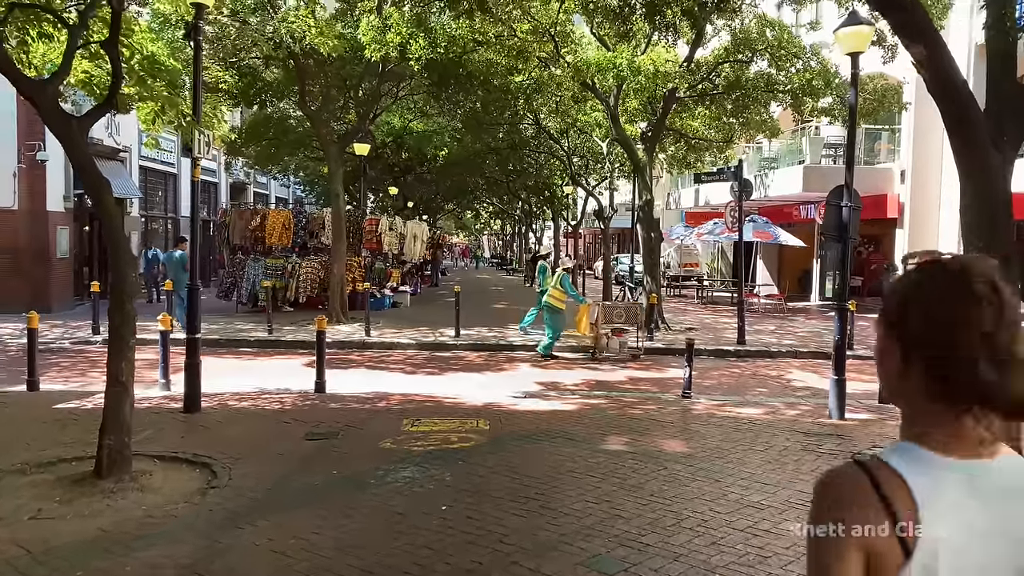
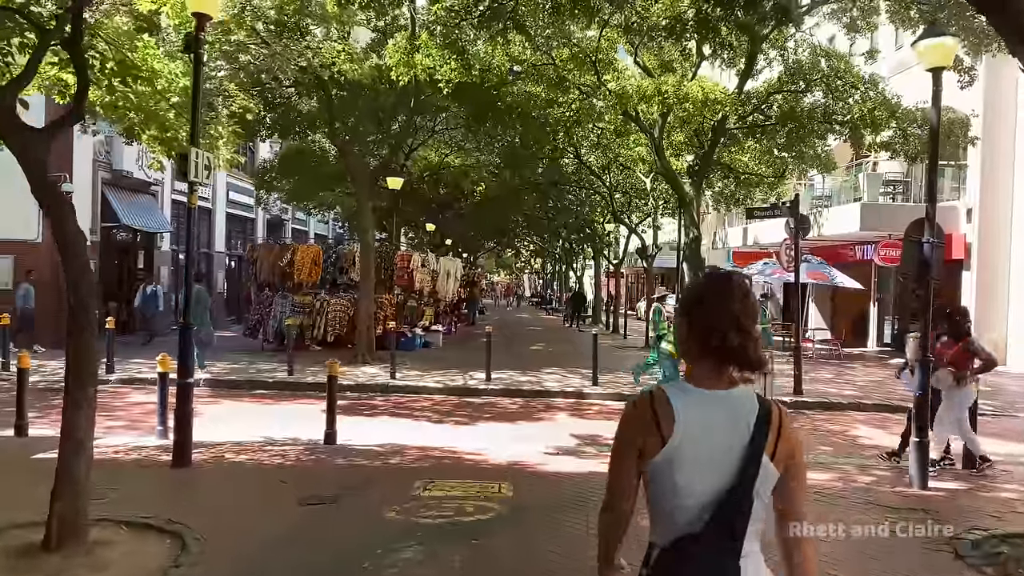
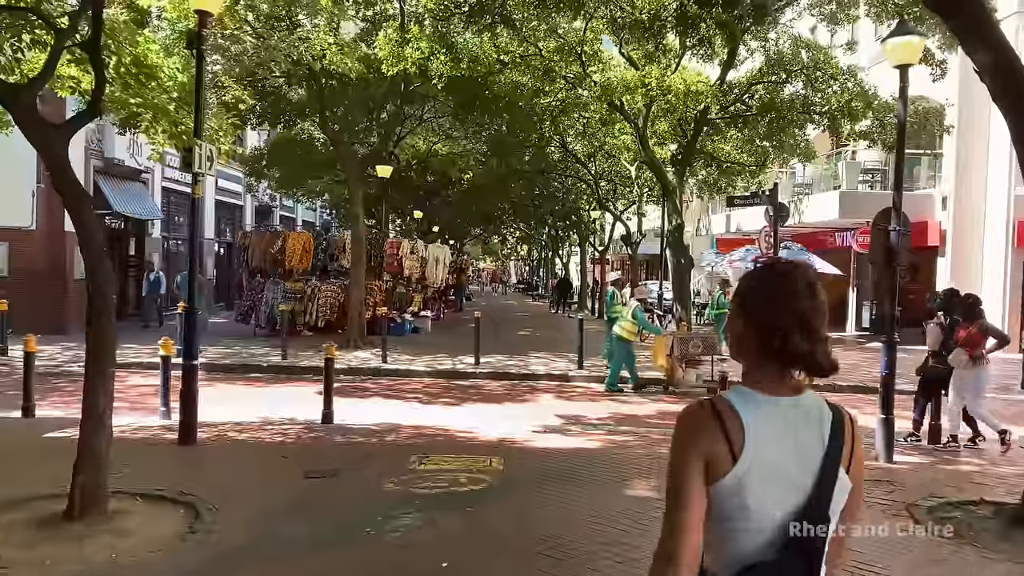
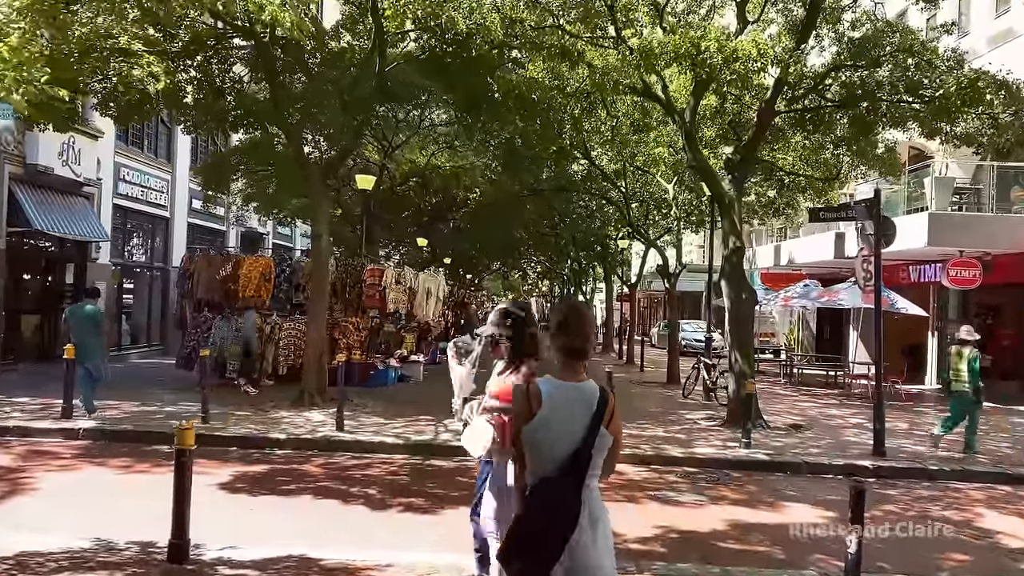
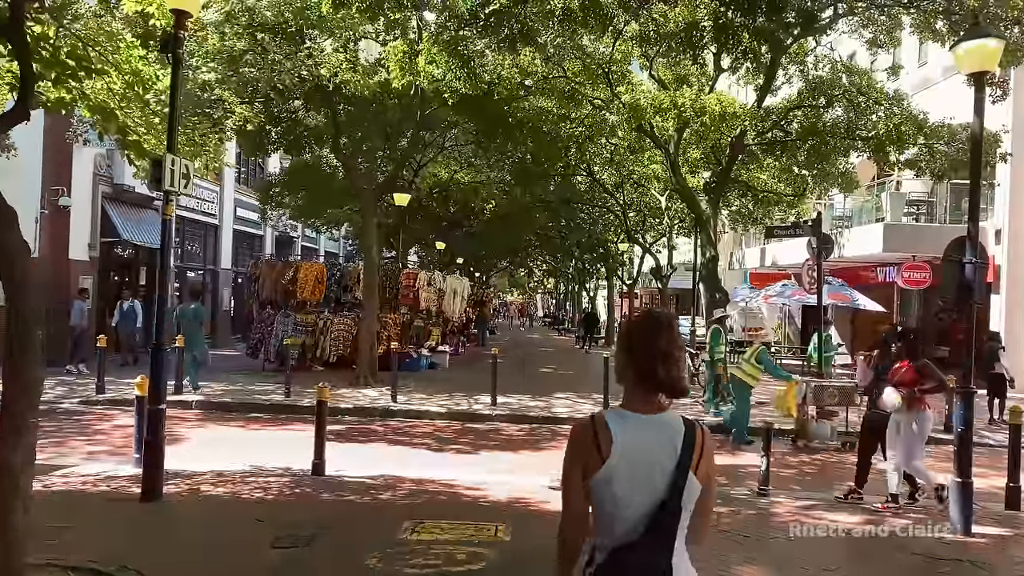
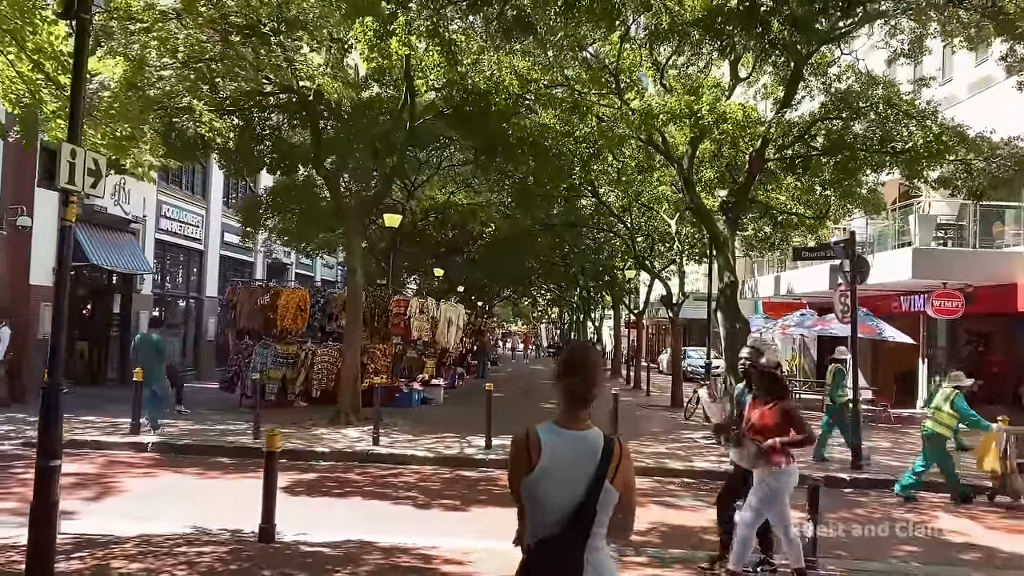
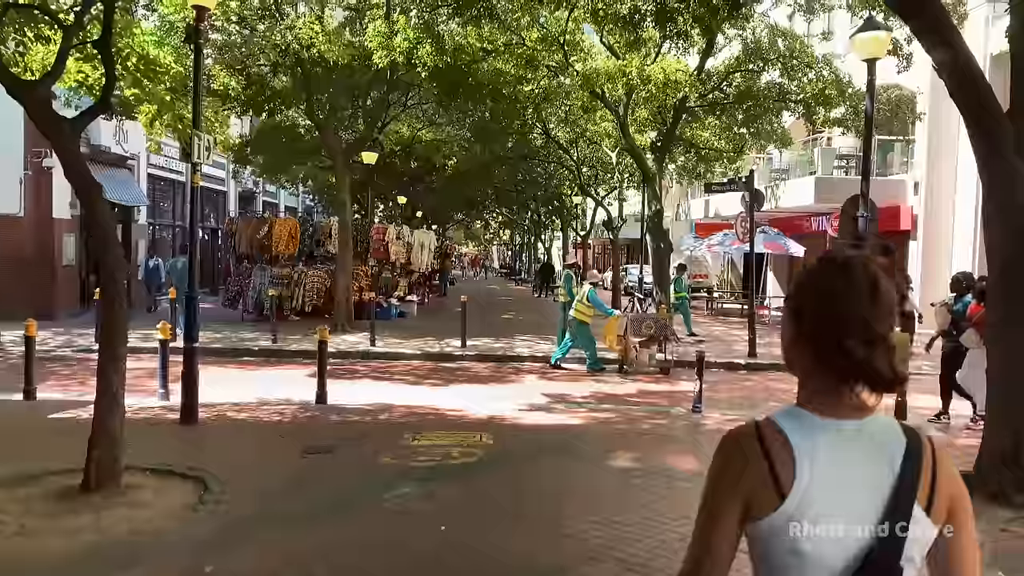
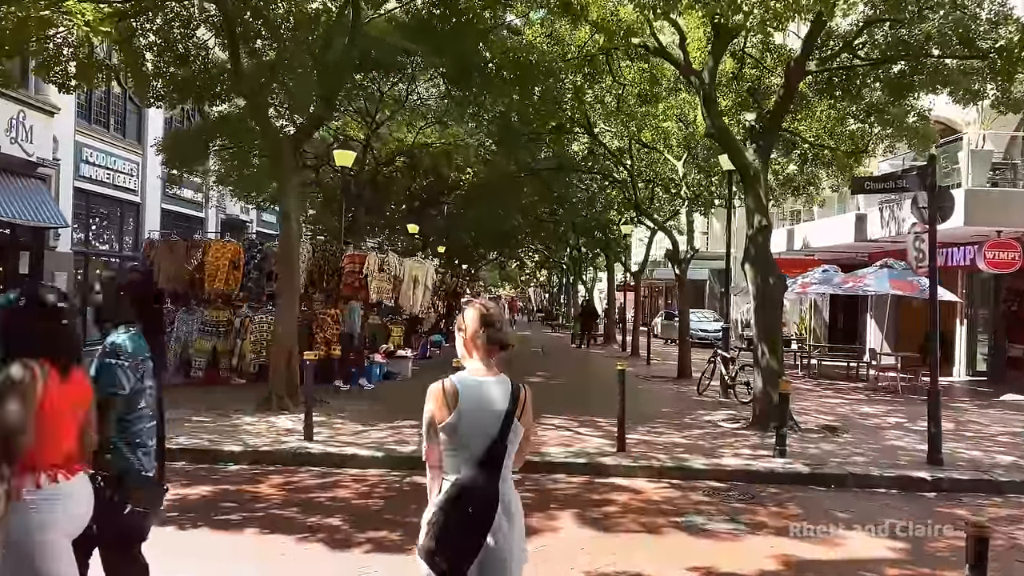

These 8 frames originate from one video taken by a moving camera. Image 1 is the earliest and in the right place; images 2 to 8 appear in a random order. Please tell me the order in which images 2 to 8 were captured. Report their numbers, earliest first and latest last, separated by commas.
7, 3, 2, 5, 6, 4, 8
